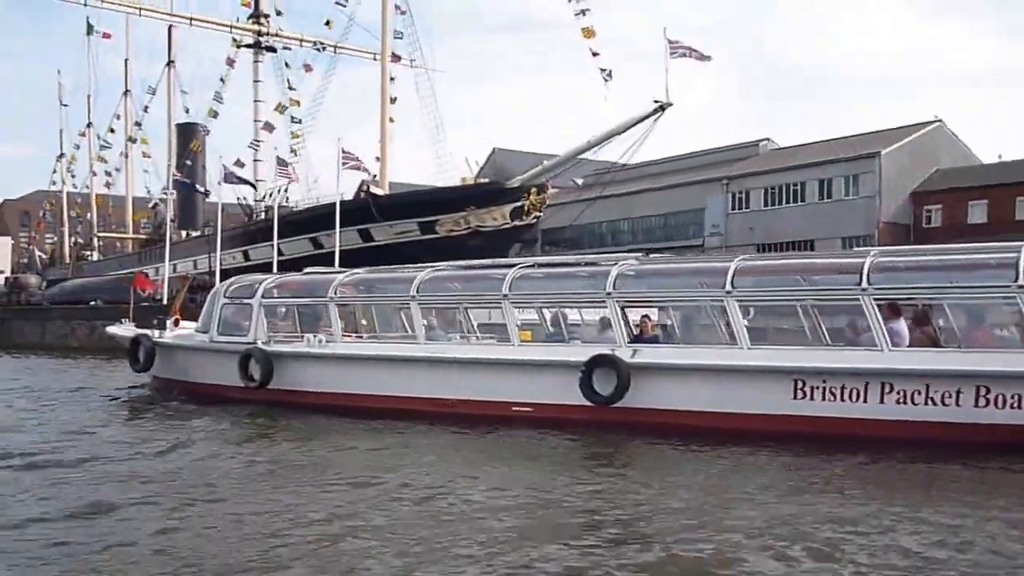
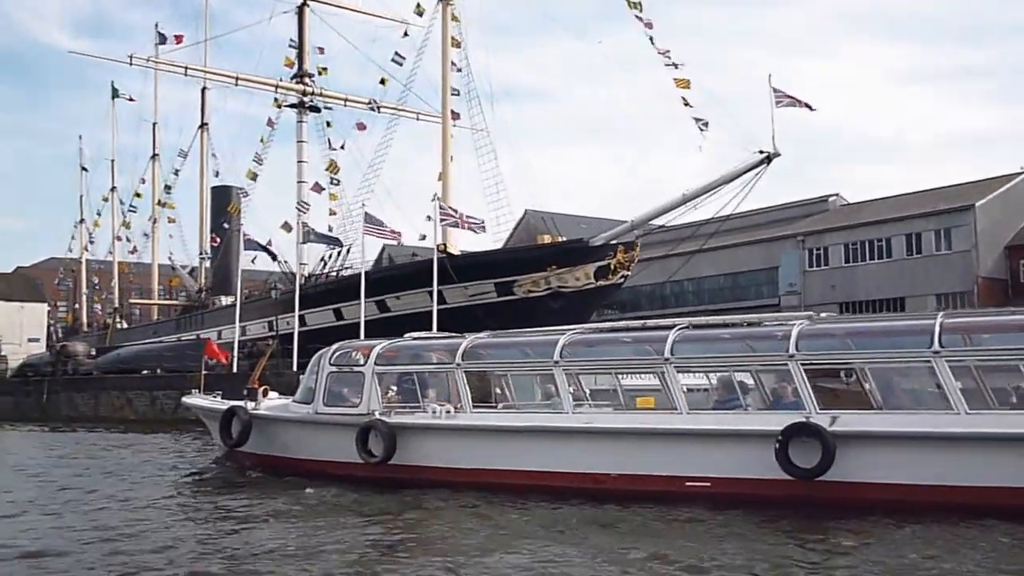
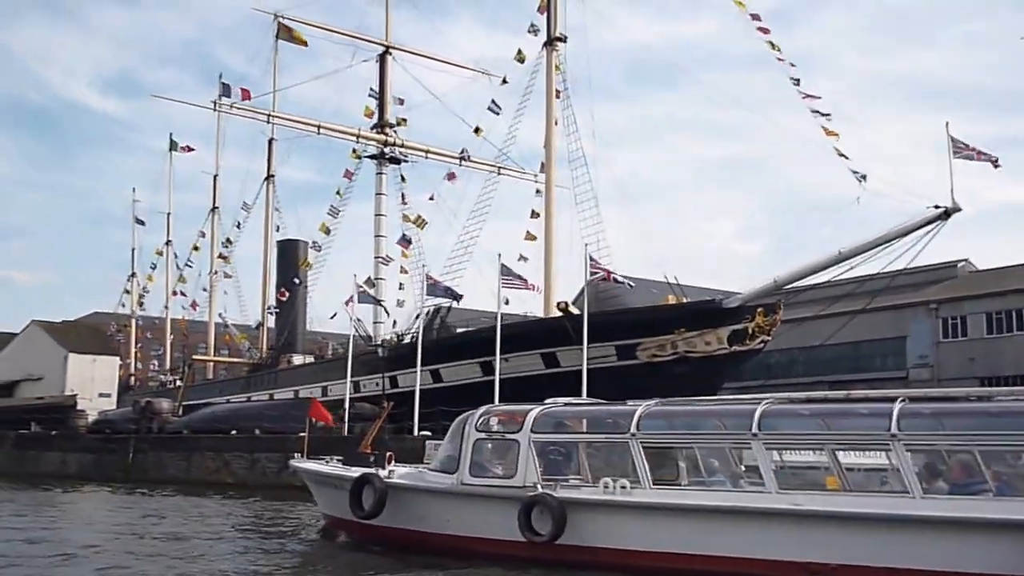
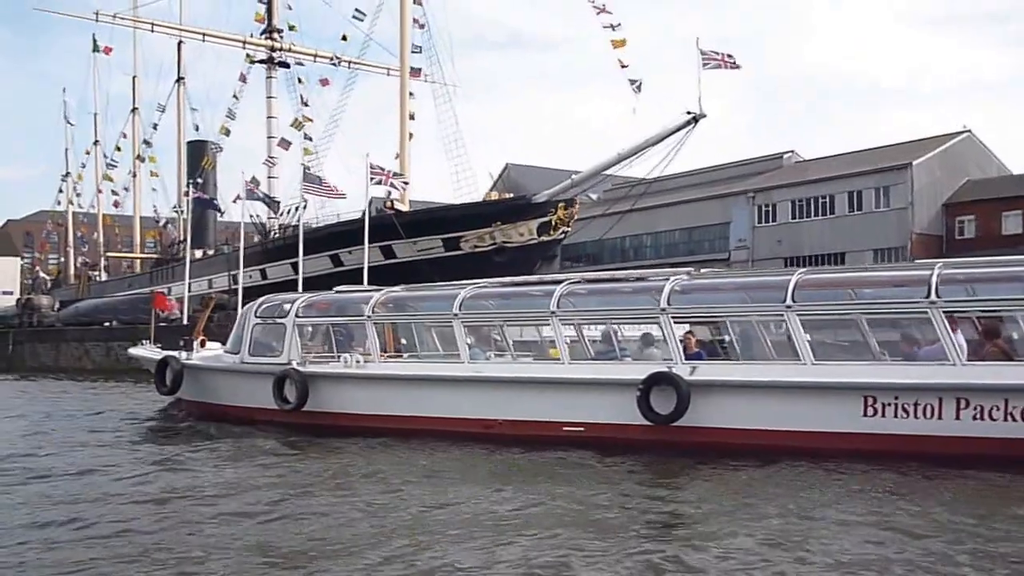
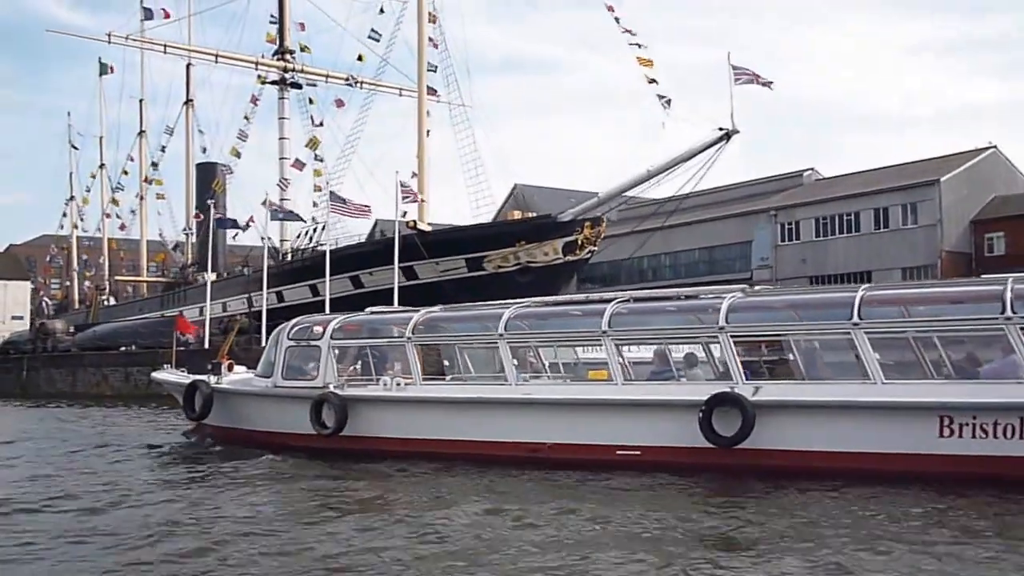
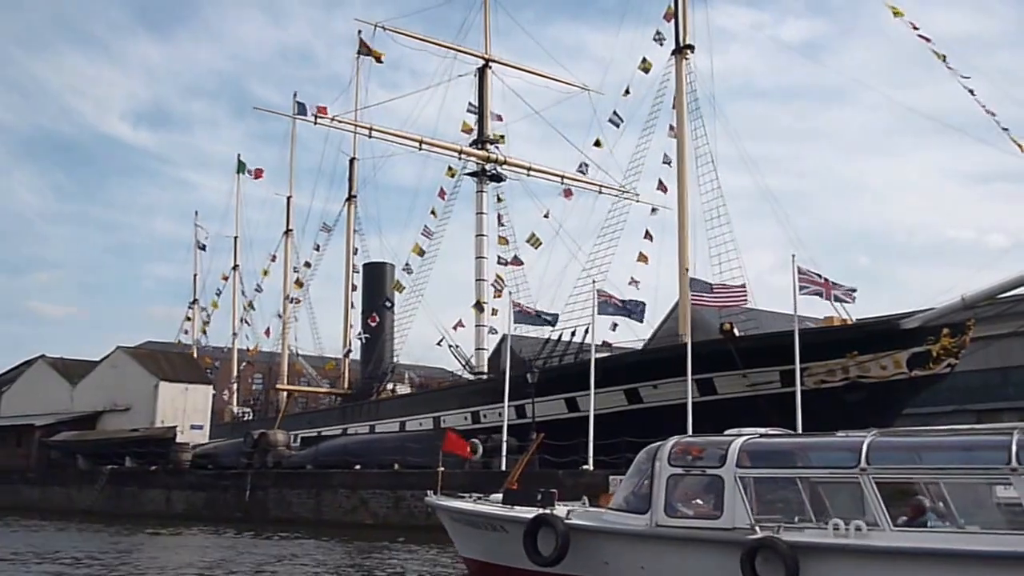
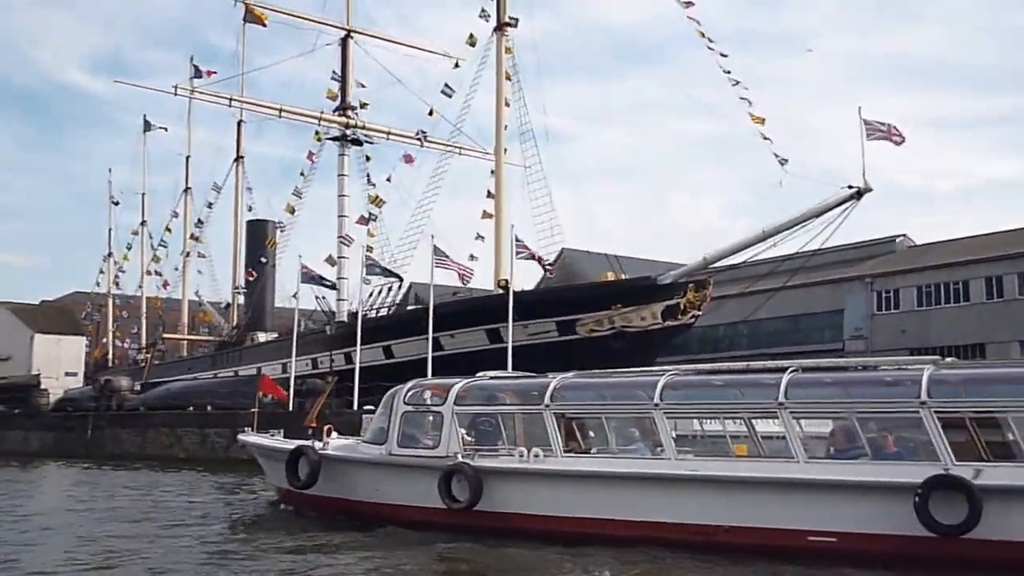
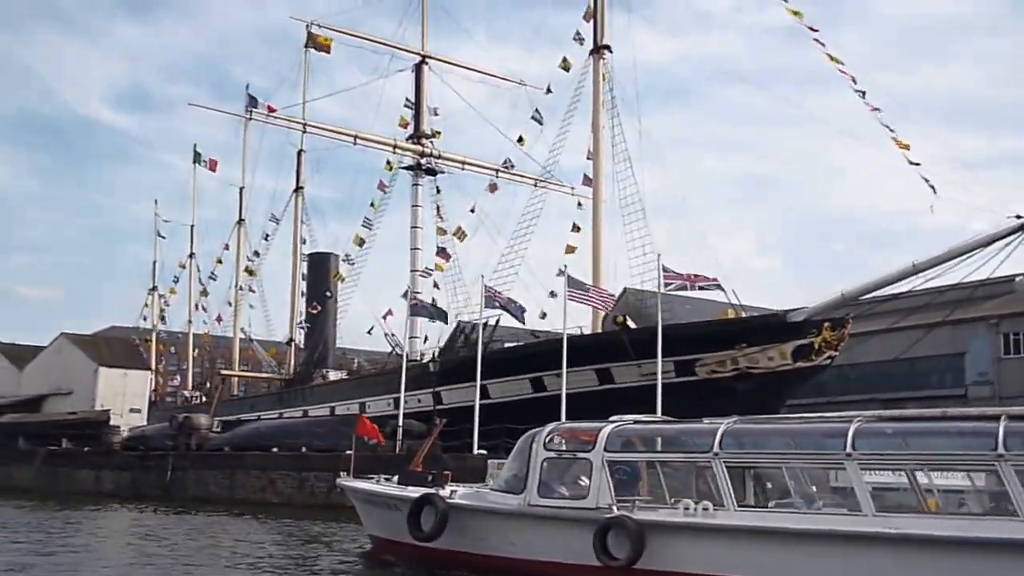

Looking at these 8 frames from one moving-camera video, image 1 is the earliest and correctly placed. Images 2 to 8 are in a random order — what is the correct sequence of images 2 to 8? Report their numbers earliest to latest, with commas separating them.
4, 5, 2, 7, 3, 8, 6
